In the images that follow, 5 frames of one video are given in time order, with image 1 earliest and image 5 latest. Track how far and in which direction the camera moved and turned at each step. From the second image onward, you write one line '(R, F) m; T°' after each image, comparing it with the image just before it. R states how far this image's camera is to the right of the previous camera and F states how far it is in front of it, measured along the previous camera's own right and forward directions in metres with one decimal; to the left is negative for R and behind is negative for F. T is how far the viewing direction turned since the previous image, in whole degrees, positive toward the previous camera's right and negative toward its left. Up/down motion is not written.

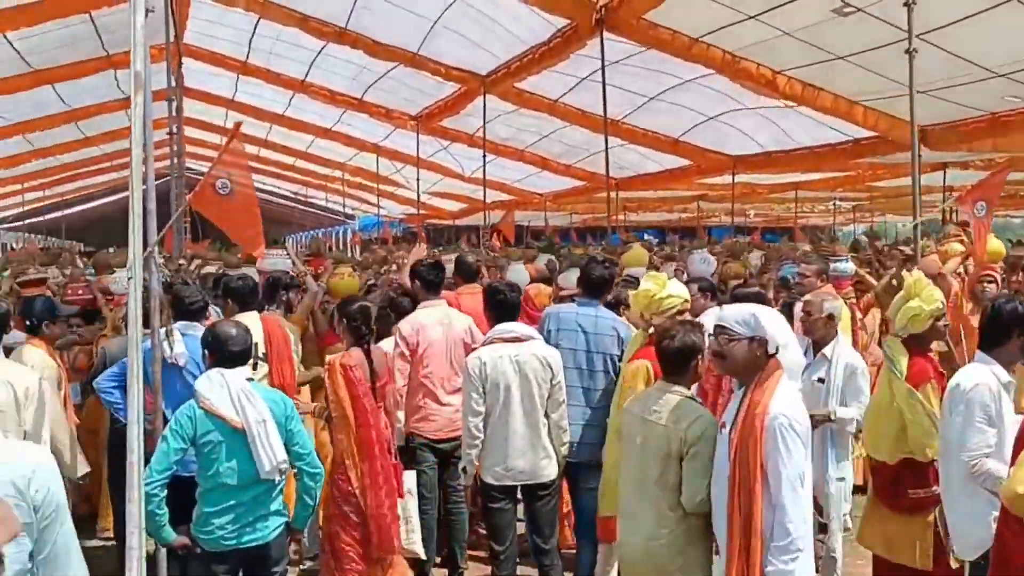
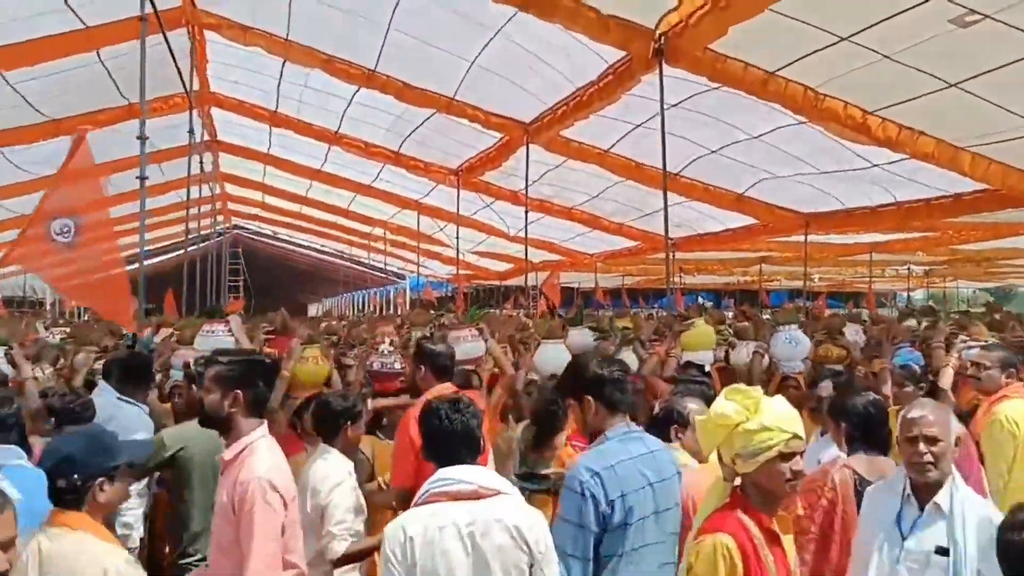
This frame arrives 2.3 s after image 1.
(+0.1, +1.5) m; -3°
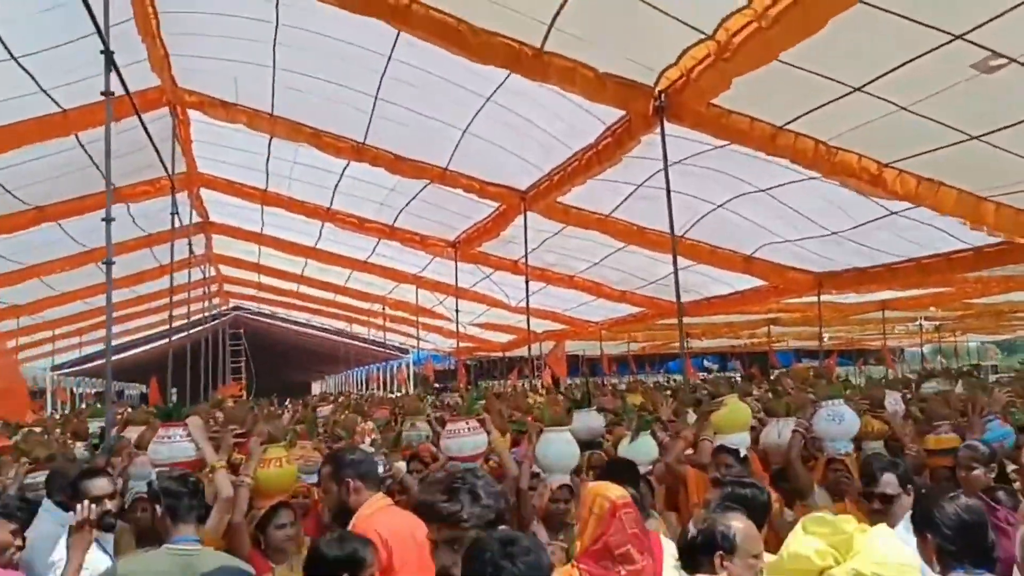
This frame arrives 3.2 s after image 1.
(0.0, +0.6) m; 0°
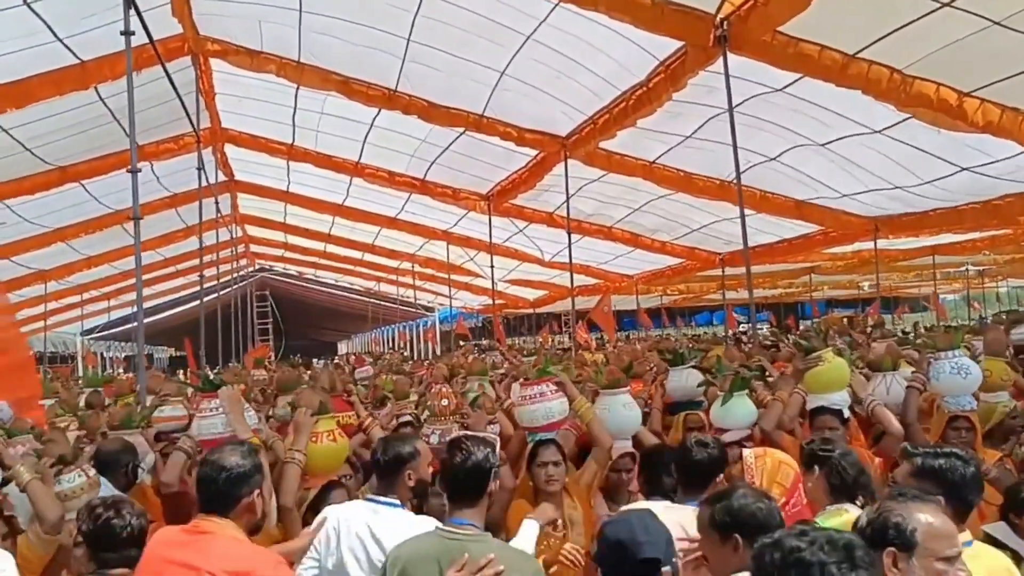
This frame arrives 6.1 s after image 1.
(-0.2, +0.5) m; -1°
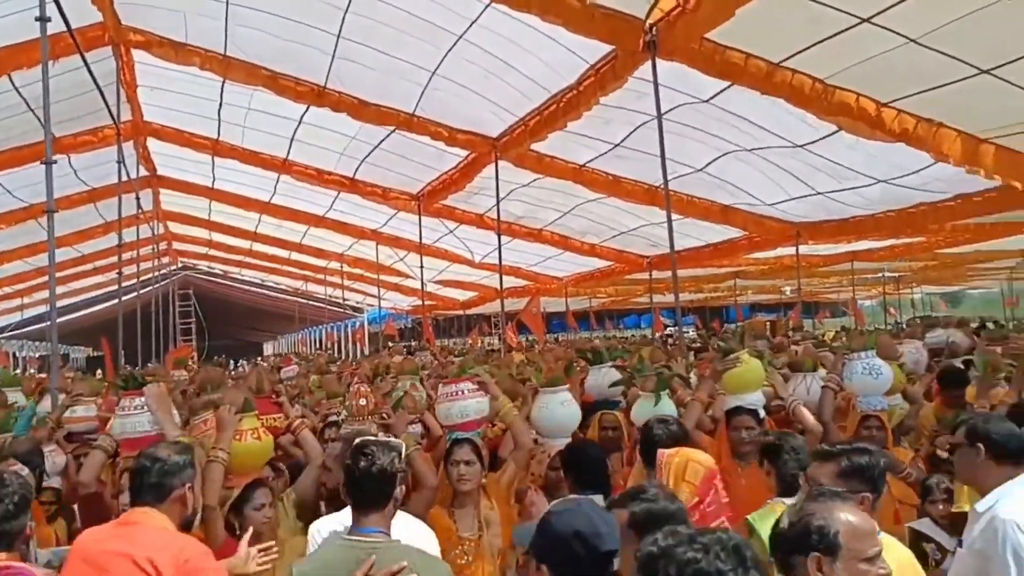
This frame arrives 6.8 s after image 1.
(0.0, 0.0) m; +4°
